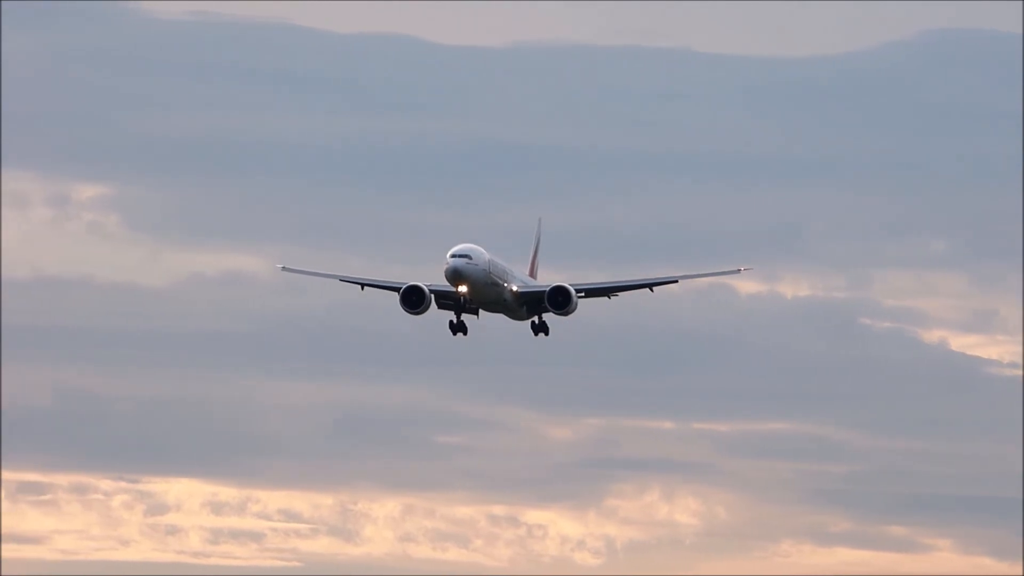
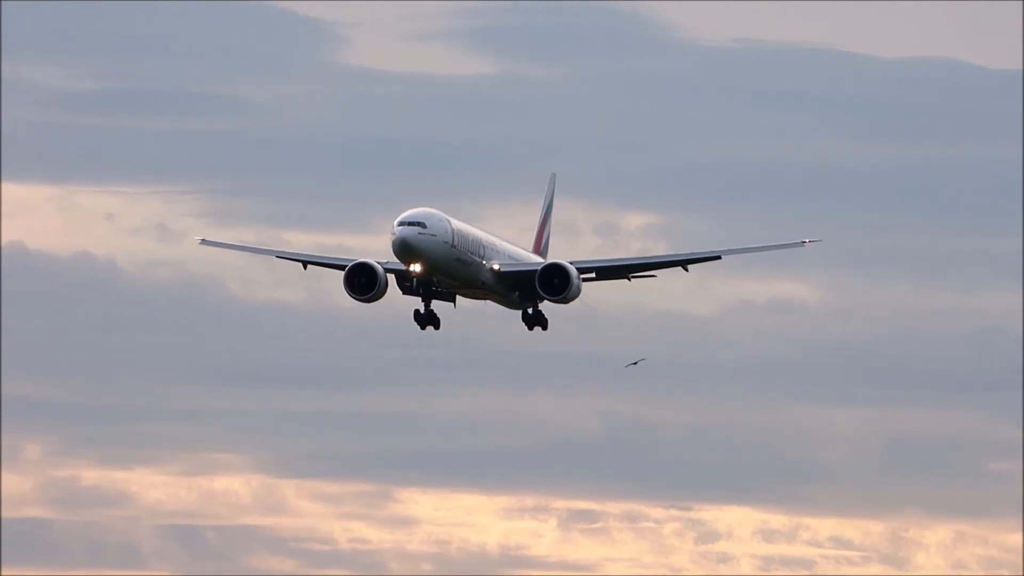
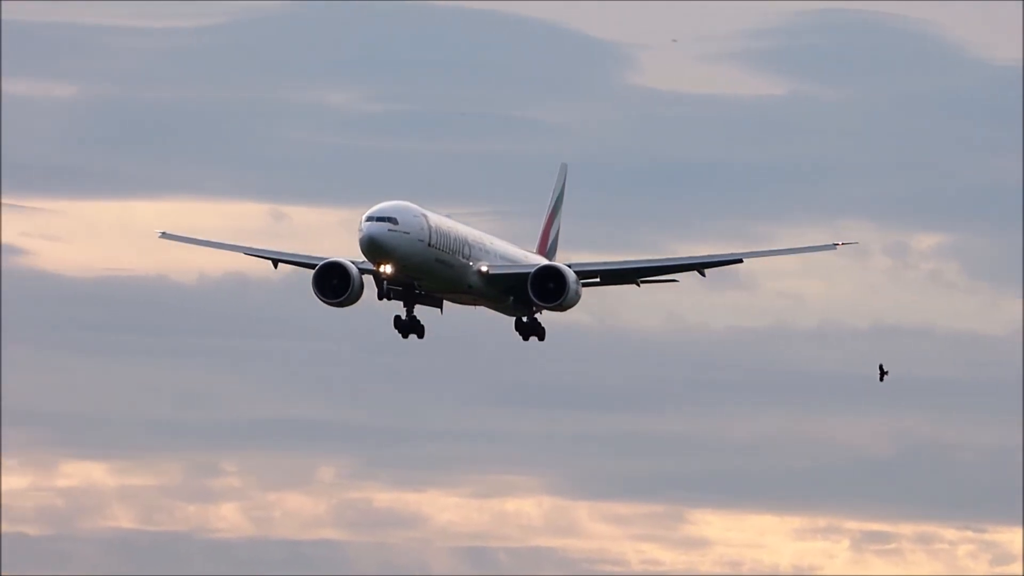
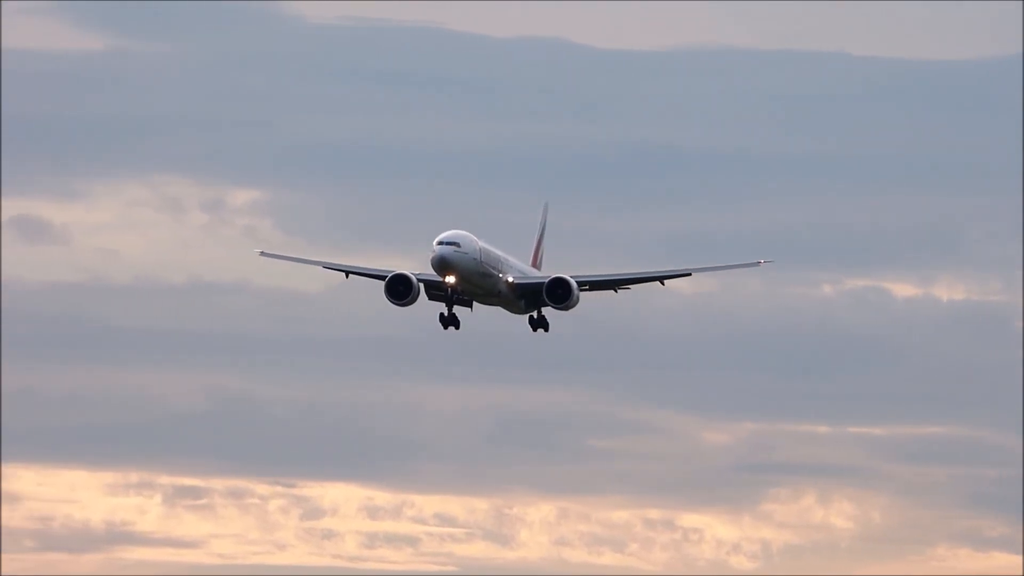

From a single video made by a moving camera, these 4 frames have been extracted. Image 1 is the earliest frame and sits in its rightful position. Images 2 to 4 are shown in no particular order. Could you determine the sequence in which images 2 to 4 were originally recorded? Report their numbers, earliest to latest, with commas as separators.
4, 2, 3
